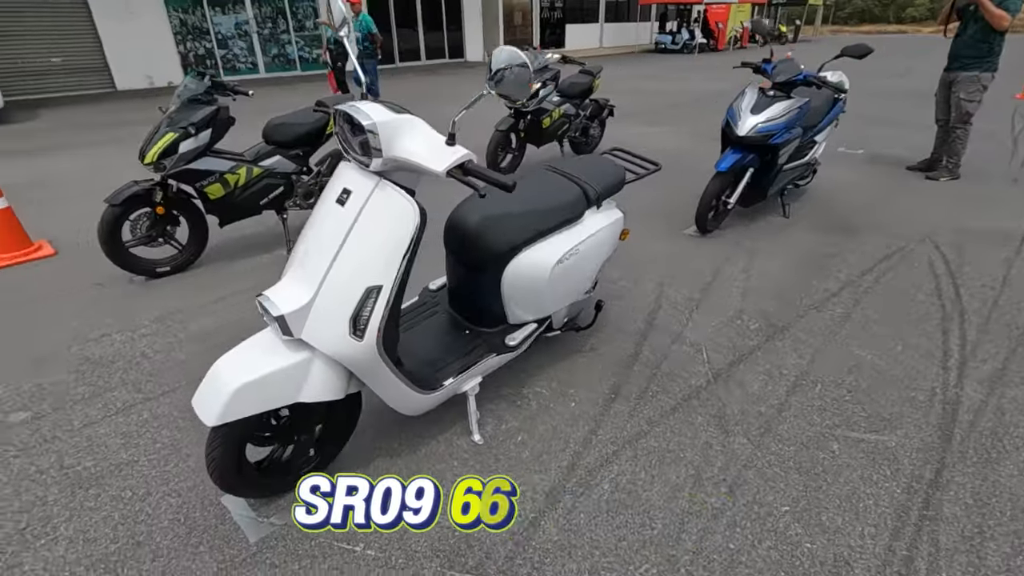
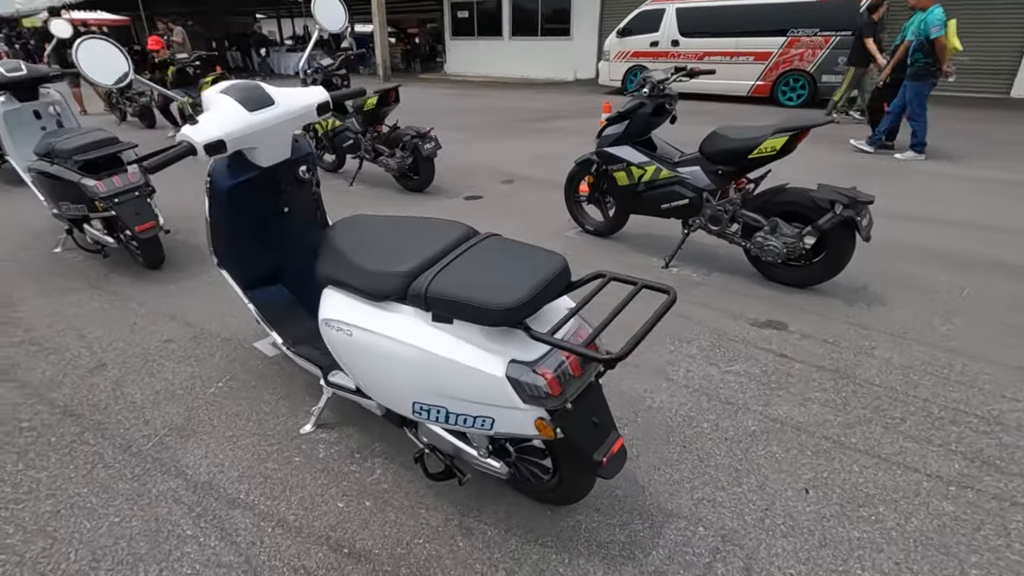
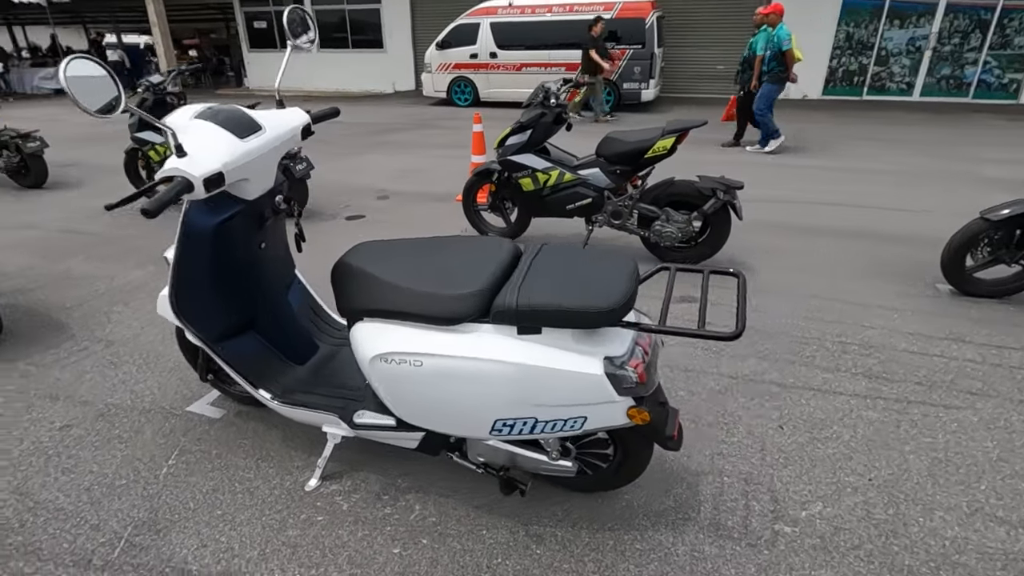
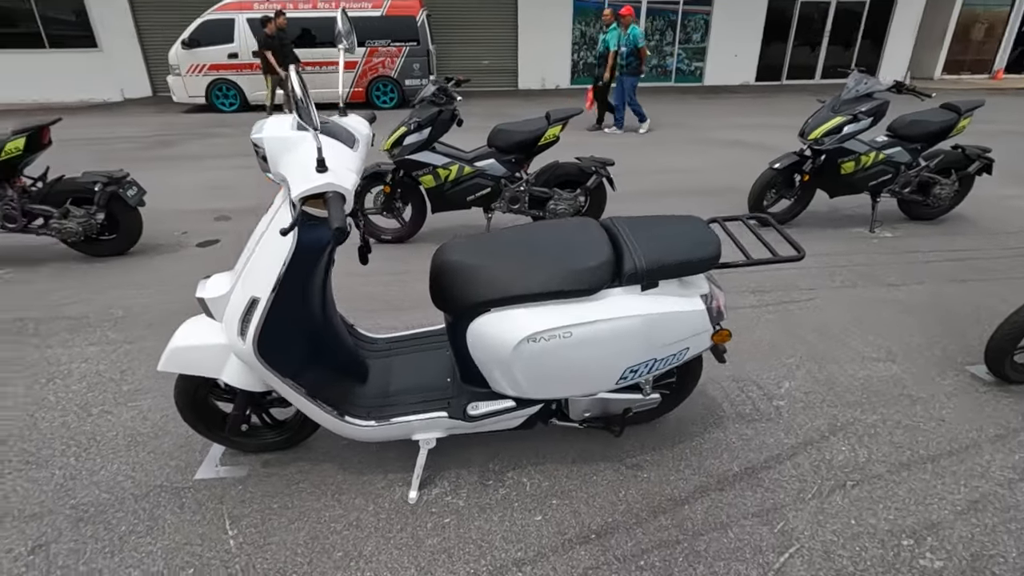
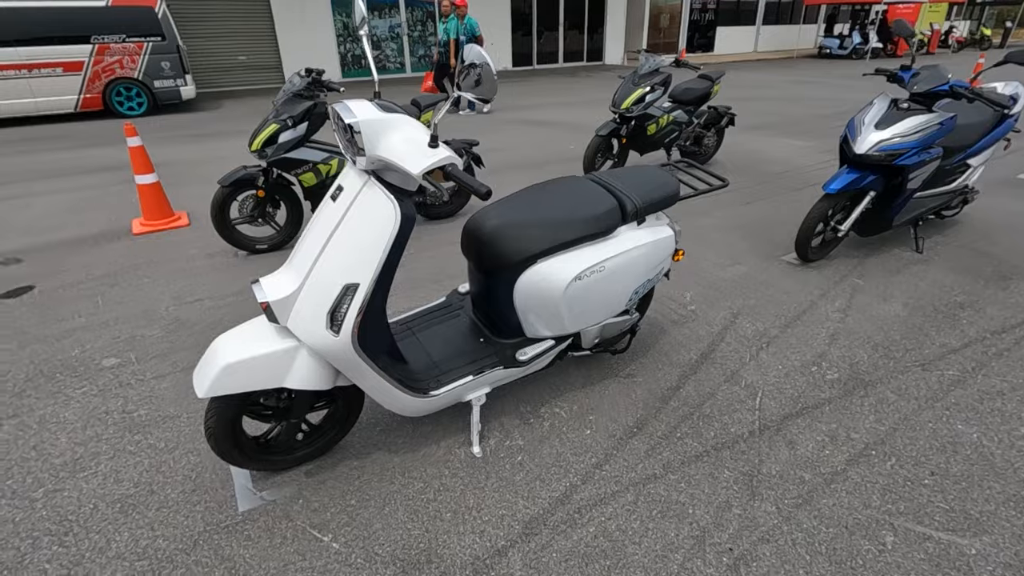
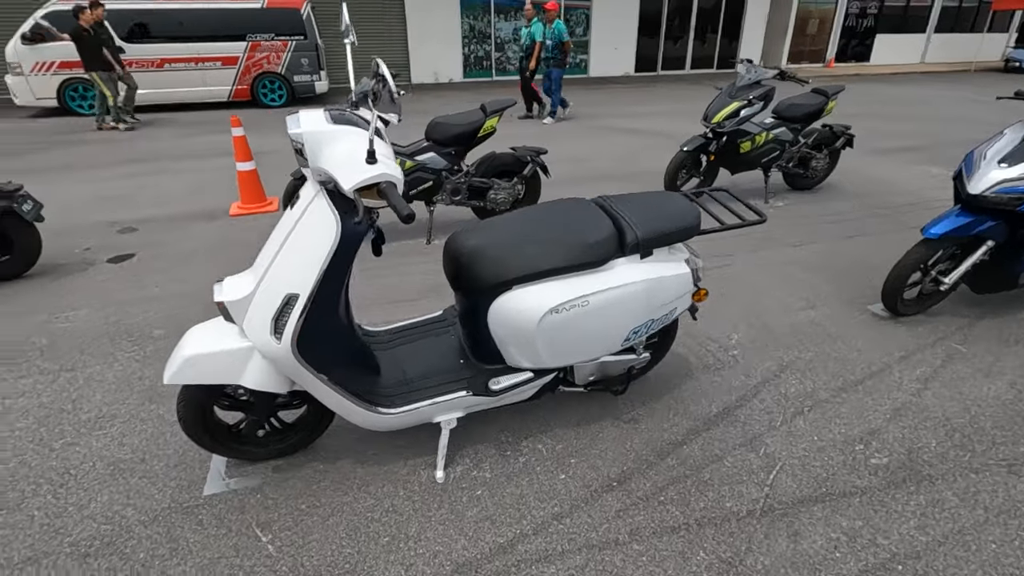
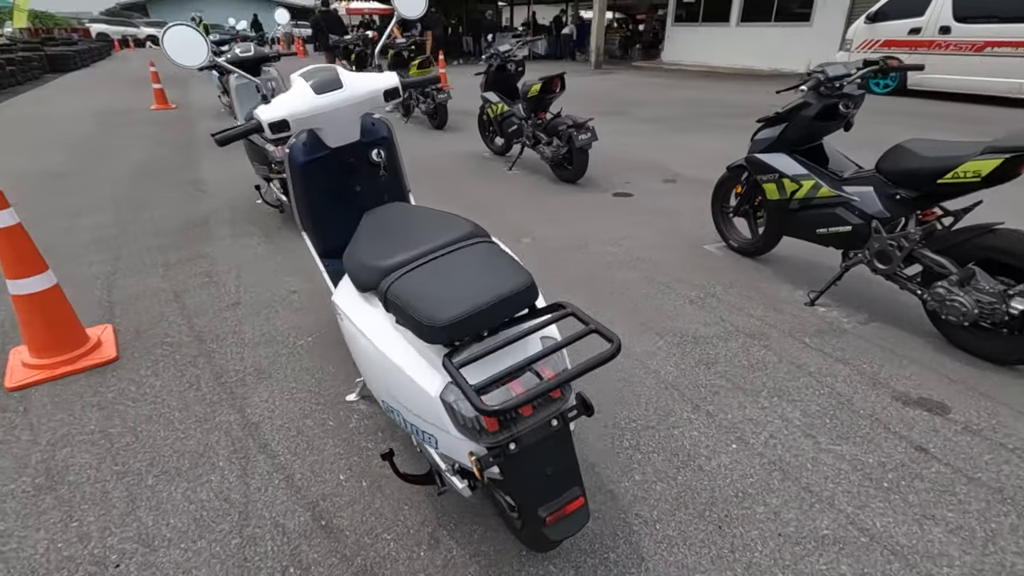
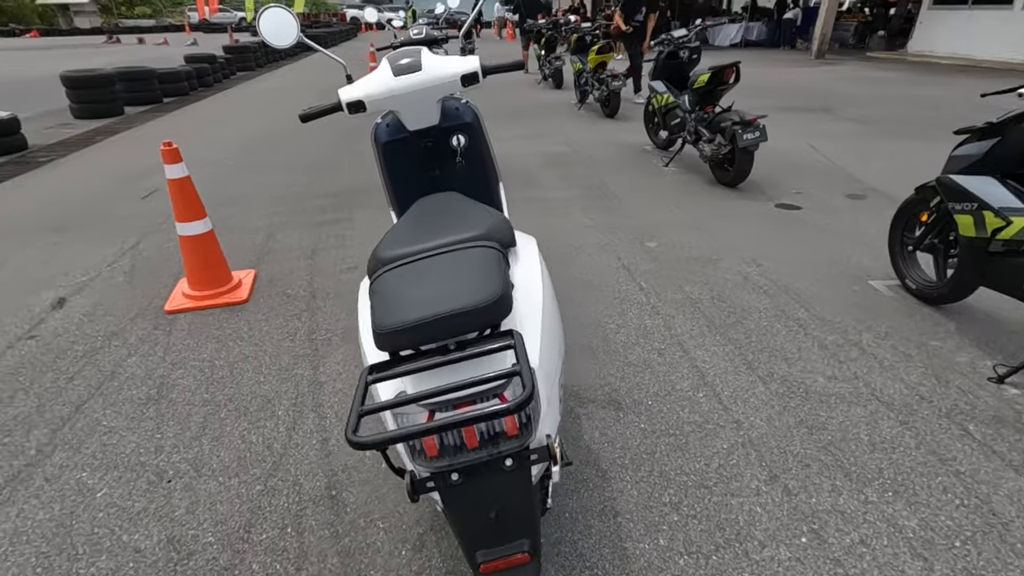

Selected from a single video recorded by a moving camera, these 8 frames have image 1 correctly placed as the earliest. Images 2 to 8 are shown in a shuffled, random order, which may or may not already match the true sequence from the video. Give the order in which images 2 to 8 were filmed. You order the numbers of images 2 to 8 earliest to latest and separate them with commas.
5, 6, 4, 3, 2, 7, 8
